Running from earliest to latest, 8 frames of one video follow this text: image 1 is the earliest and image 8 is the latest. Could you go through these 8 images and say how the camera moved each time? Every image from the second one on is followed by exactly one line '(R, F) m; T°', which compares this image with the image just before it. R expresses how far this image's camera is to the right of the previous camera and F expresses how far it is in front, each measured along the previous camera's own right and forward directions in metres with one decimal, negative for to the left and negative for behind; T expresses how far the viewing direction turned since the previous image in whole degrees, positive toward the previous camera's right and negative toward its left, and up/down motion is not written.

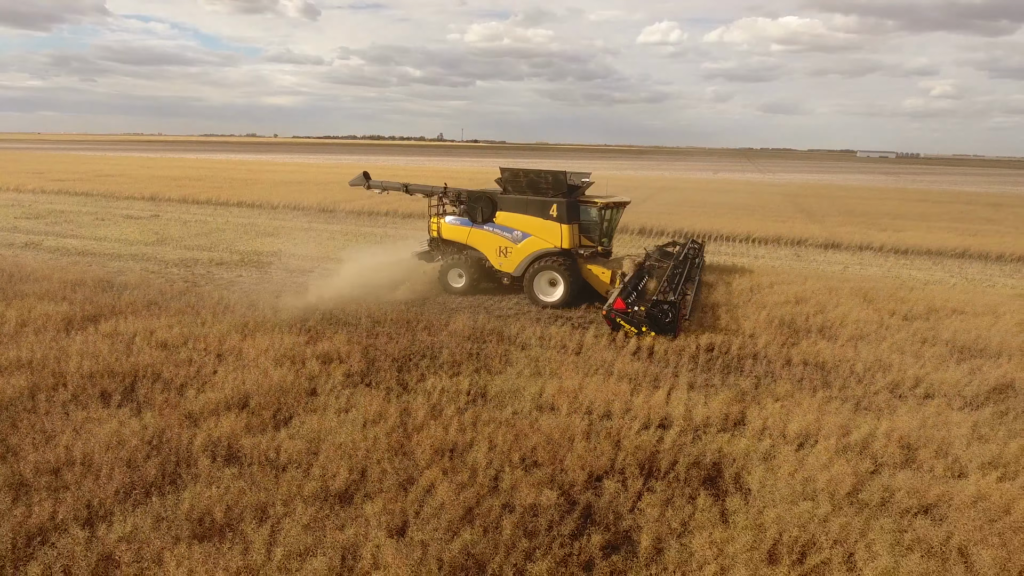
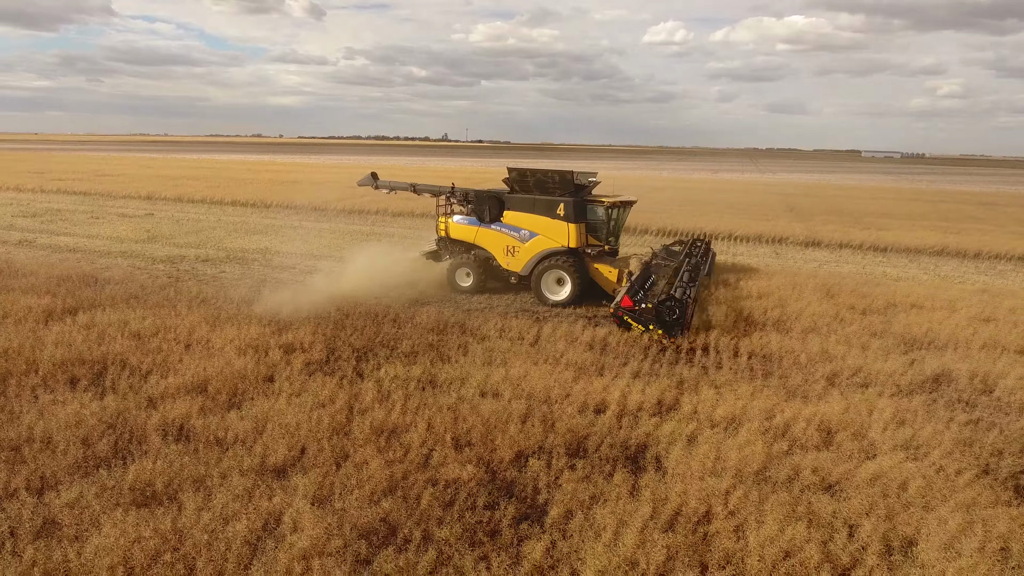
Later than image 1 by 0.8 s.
(+0.6, -0.3) m; 0°
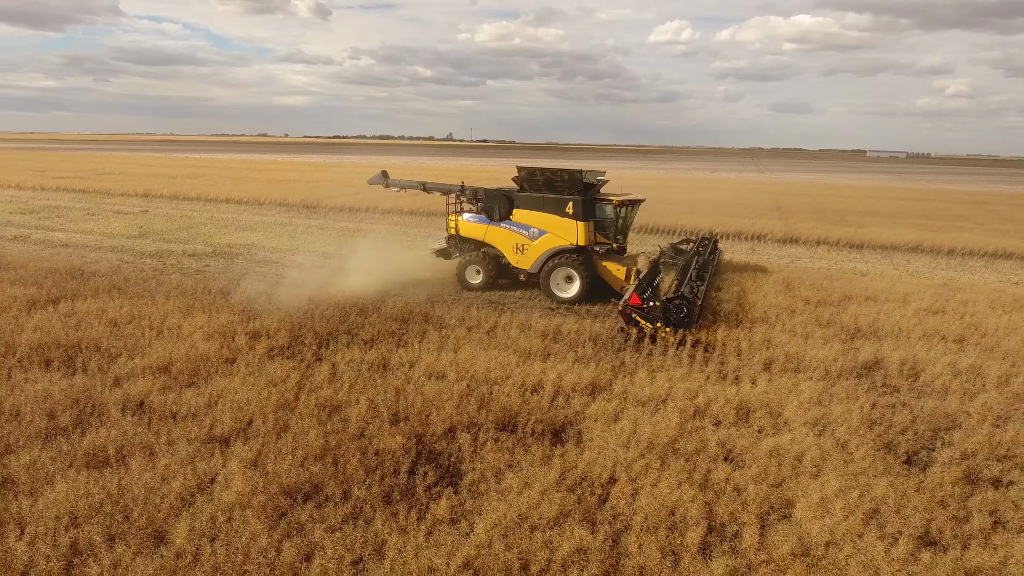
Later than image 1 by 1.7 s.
(+0.6, -0.4) m; 0°
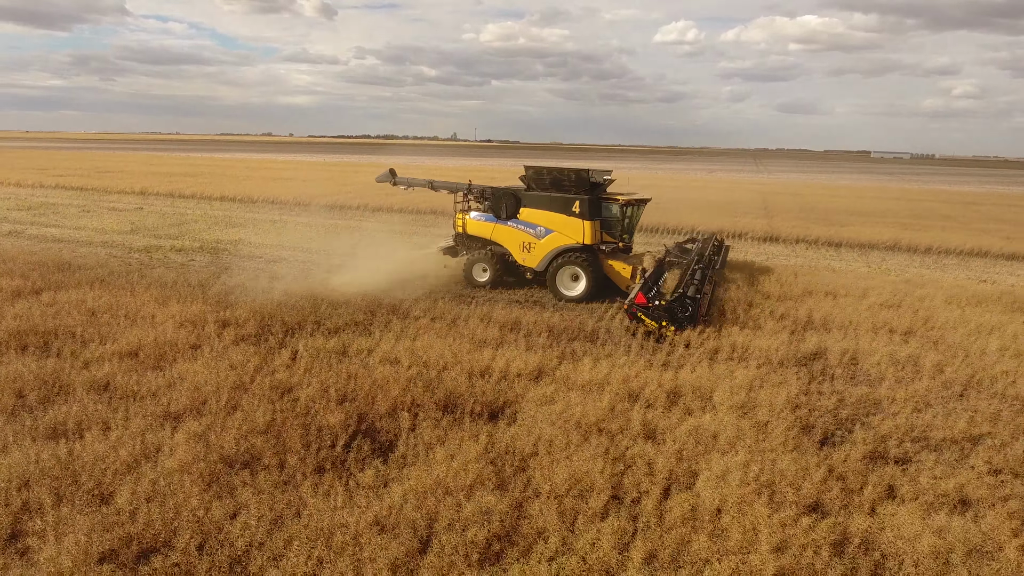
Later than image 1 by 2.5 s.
(+0.6, -0.3) m; 0°
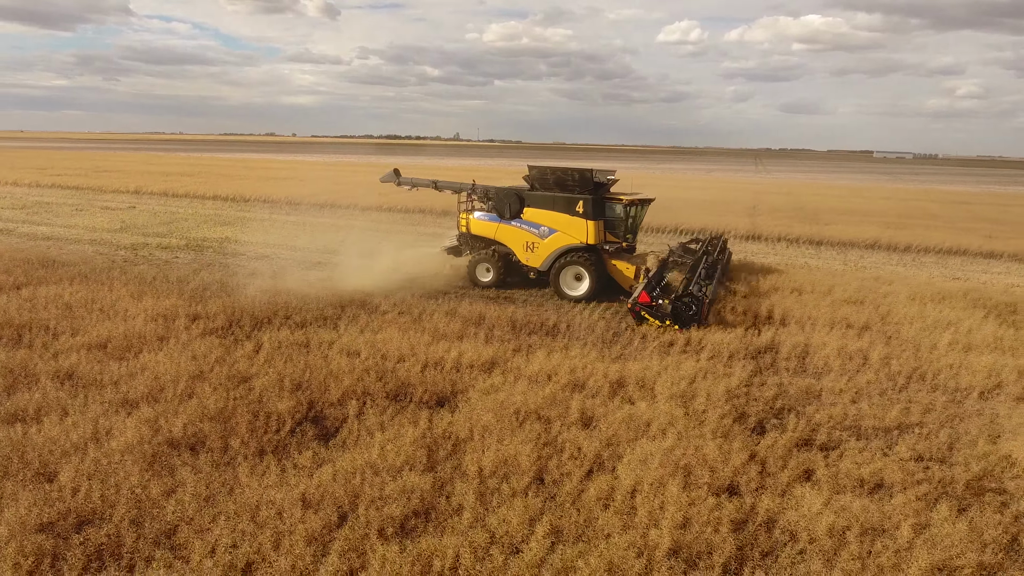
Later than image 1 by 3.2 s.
(+0.6, -0.2) m; 0°
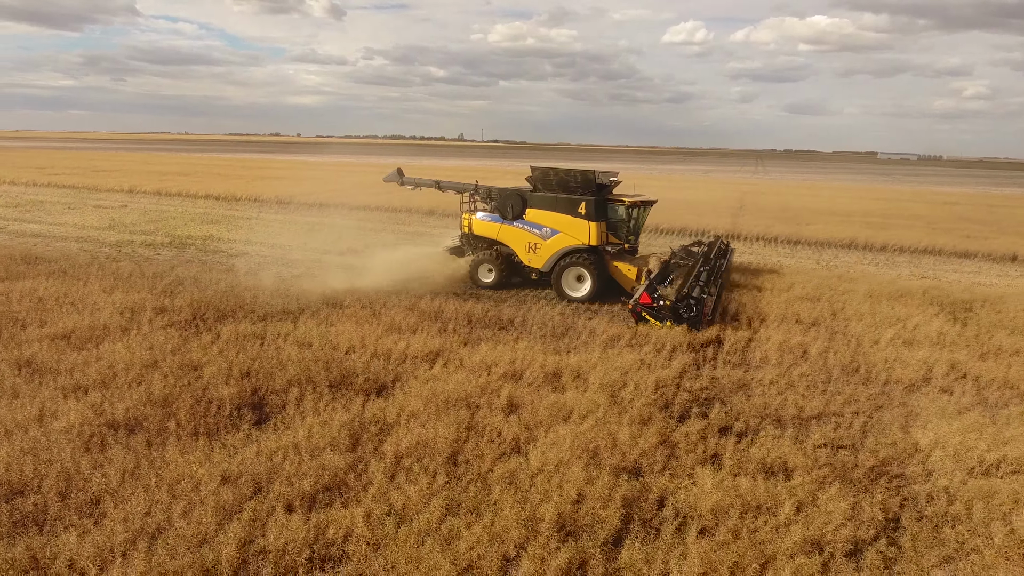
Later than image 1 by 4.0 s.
(+0.7, -0.3) m; 0°
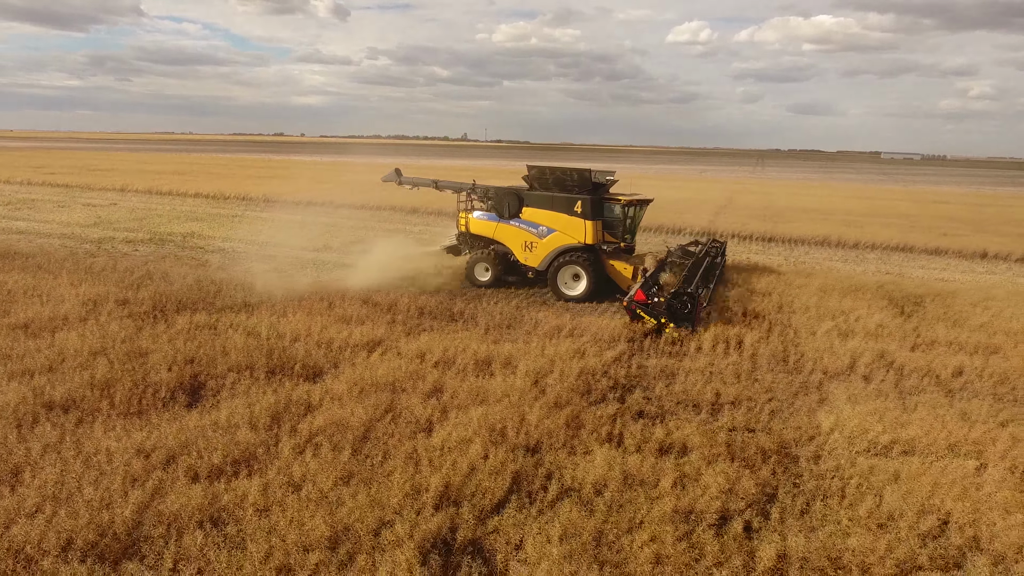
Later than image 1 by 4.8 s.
(+0.8, -0.3) m; 0°
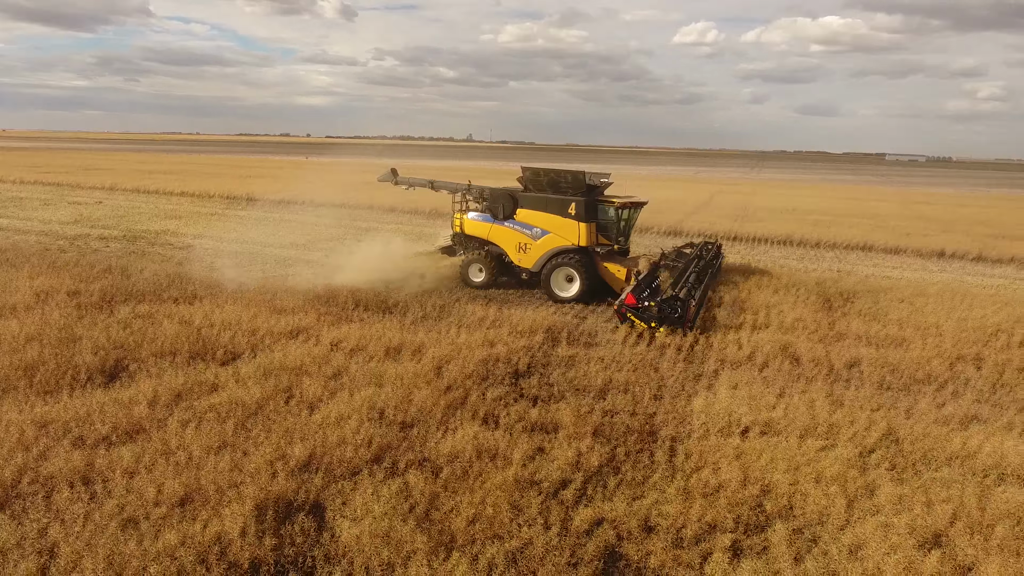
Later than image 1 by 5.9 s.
(+1.1, -0.4) m; -1°
